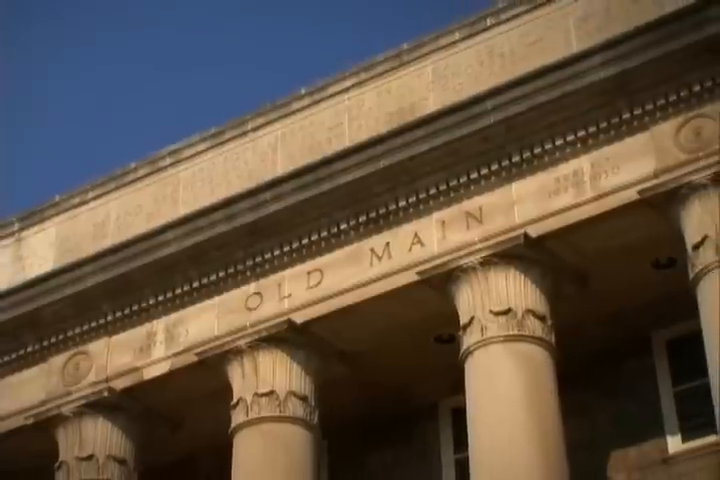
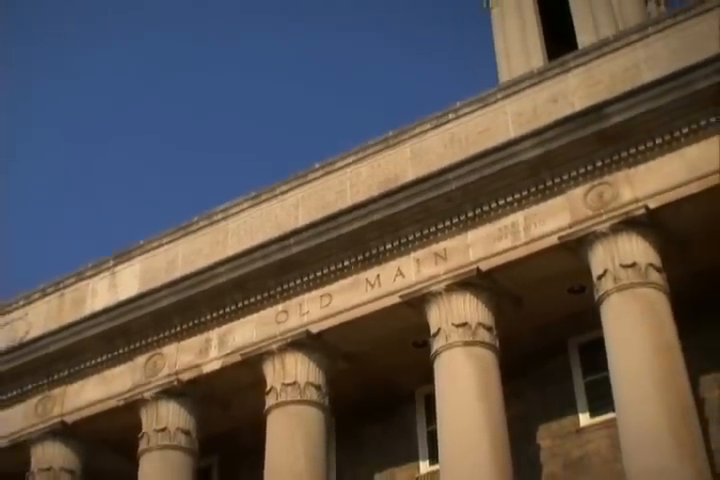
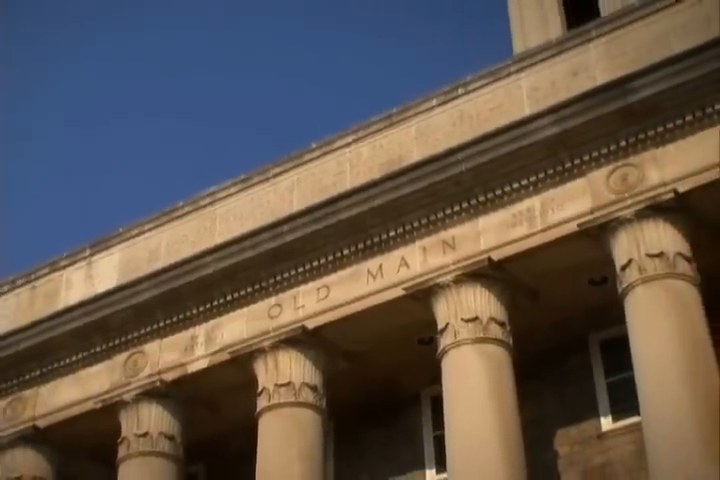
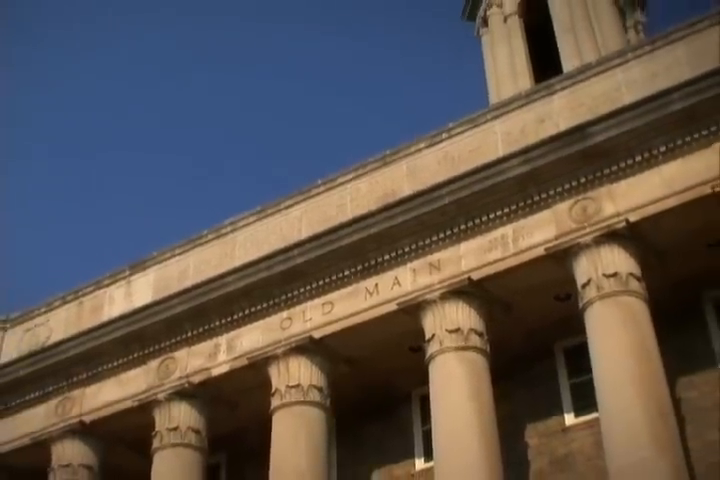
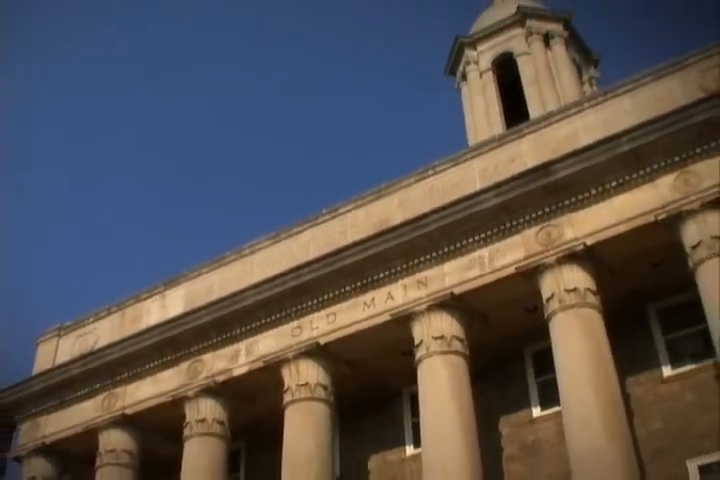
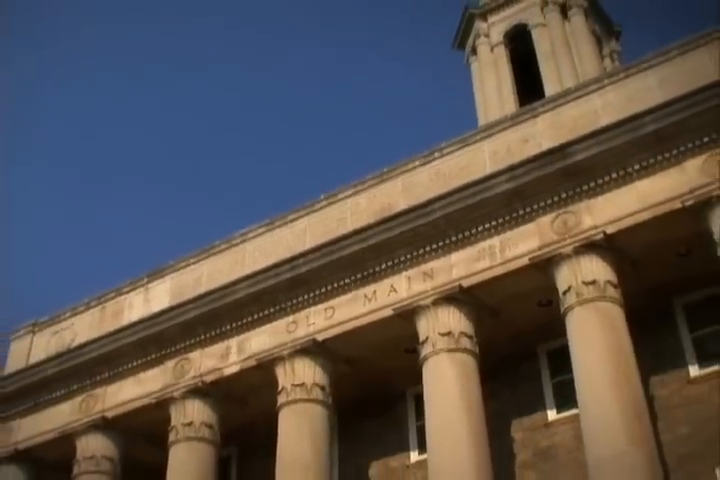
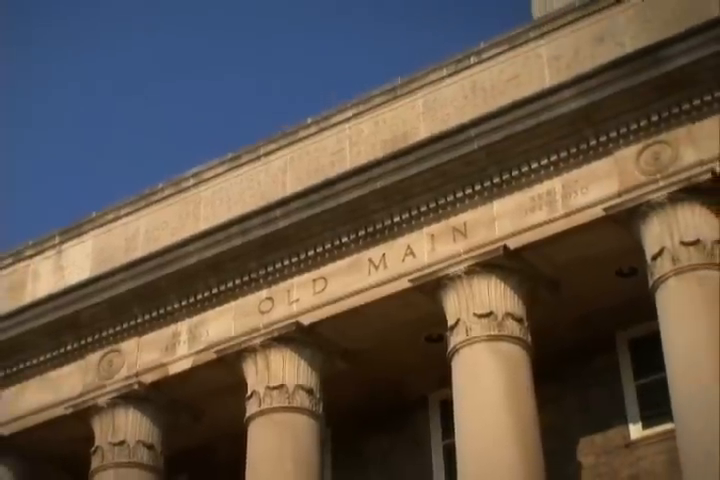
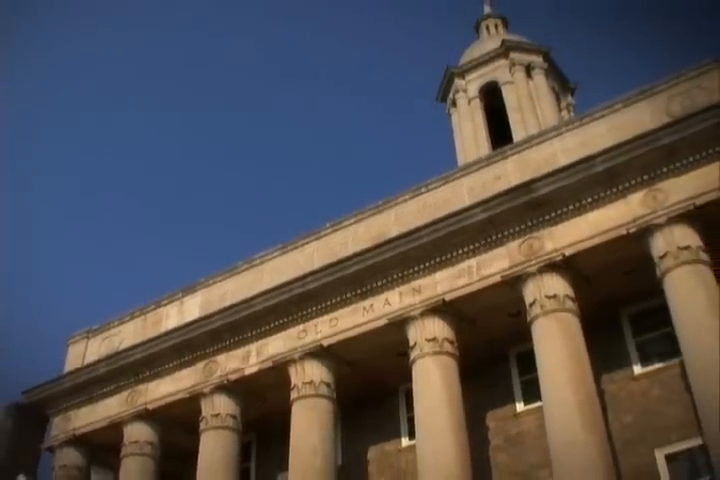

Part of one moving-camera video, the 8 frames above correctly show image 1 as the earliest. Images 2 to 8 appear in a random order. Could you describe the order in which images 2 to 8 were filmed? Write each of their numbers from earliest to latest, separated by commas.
7, 3, 2, 4, 6, 5, 8
